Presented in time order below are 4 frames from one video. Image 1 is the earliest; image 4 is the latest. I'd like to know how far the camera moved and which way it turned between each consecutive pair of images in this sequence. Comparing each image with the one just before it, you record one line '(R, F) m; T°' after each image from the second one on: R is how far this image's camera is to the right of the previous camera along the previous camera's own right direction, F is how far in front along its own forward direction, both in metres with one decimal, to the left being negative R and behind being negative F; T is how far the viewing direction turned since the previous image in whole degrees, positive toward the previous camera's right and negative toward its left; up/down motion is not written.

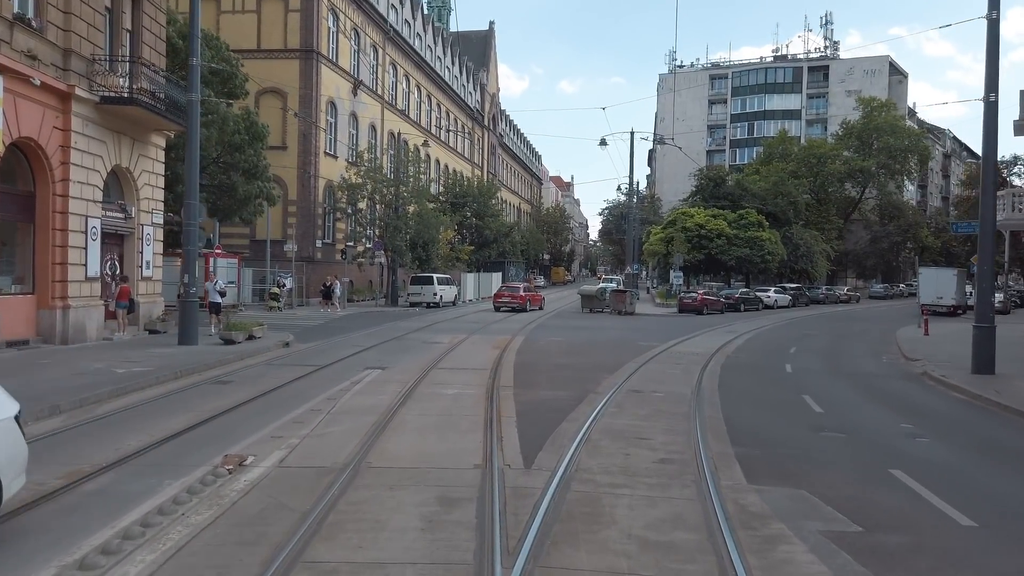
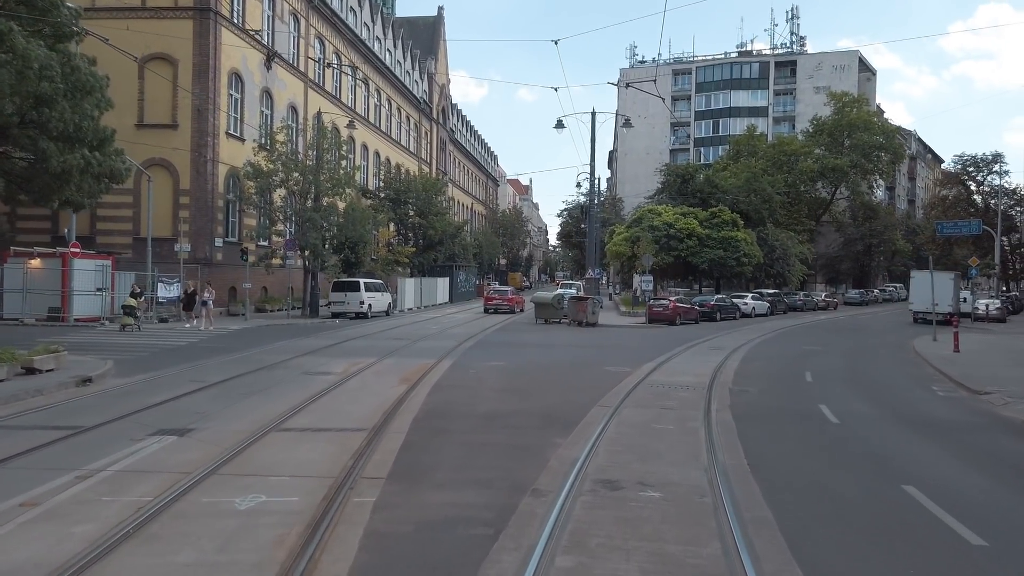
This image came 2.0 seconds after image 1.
(+0.9, +6.7) m; +3°
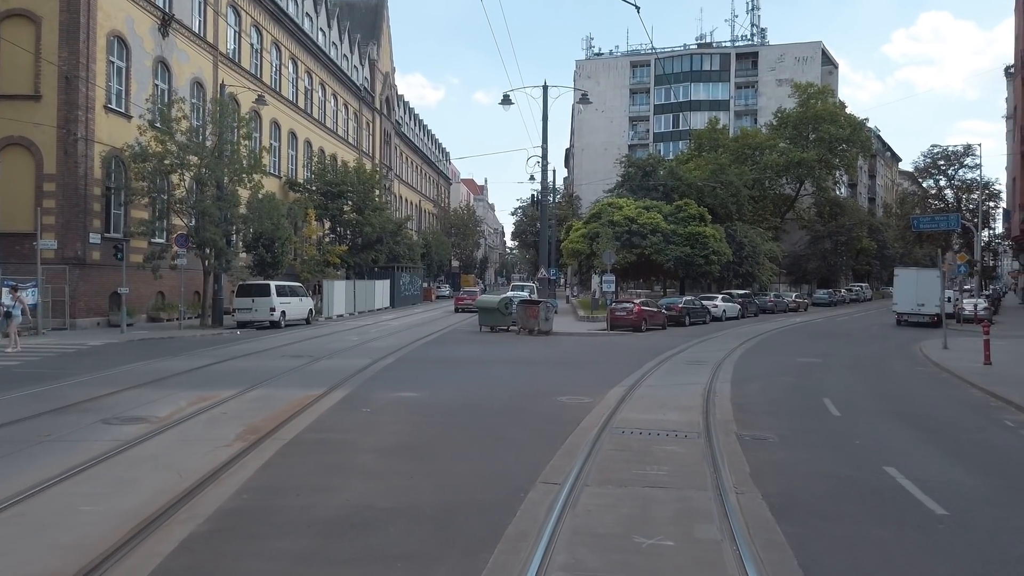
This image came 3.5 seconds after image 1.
(+0.8, +5.4) m; +3°
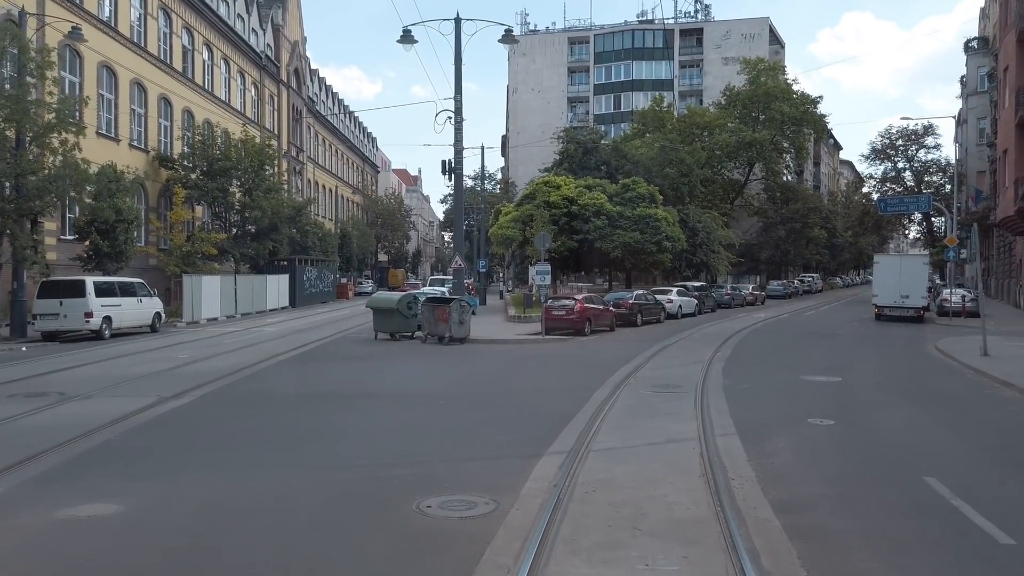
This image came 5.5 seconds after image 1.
(+1.1, +7.3) m; +4°
